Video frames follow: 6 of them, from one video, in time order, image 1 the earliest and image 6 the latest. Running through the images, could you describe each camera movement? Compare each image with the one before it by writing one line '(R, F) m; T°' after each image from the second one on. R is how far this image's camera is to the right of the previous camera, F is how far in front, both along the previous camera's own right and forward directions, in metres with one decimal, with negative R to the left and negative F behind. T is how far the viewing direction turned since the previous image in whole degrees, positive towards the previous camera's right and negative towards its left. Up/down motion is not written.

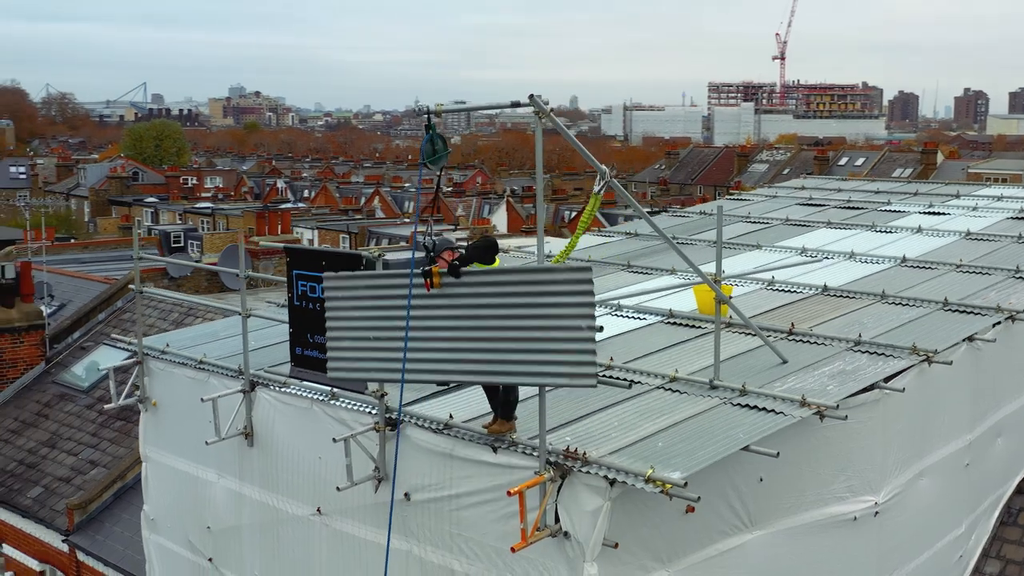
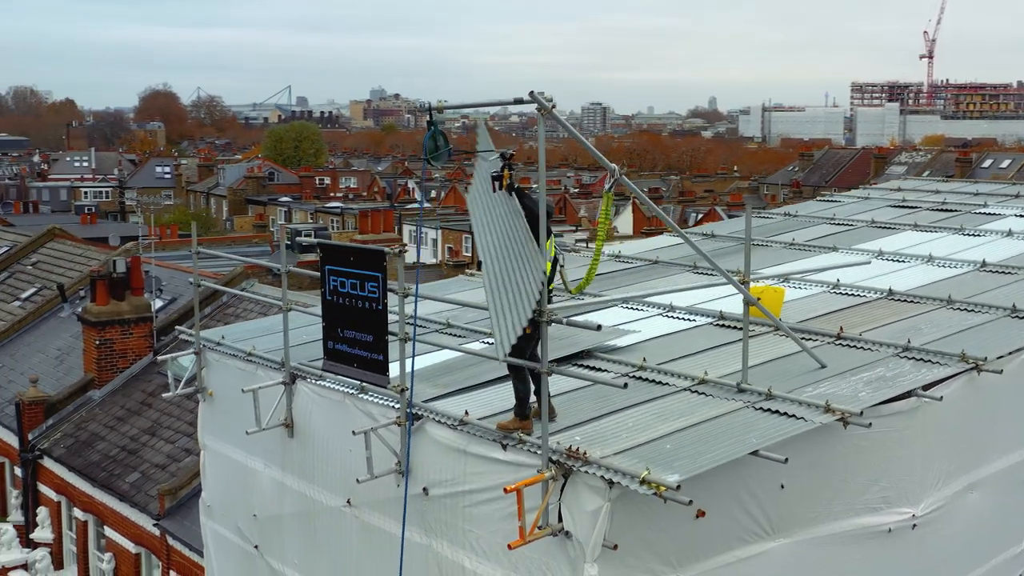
(+0.9, +0.1) m; -7°
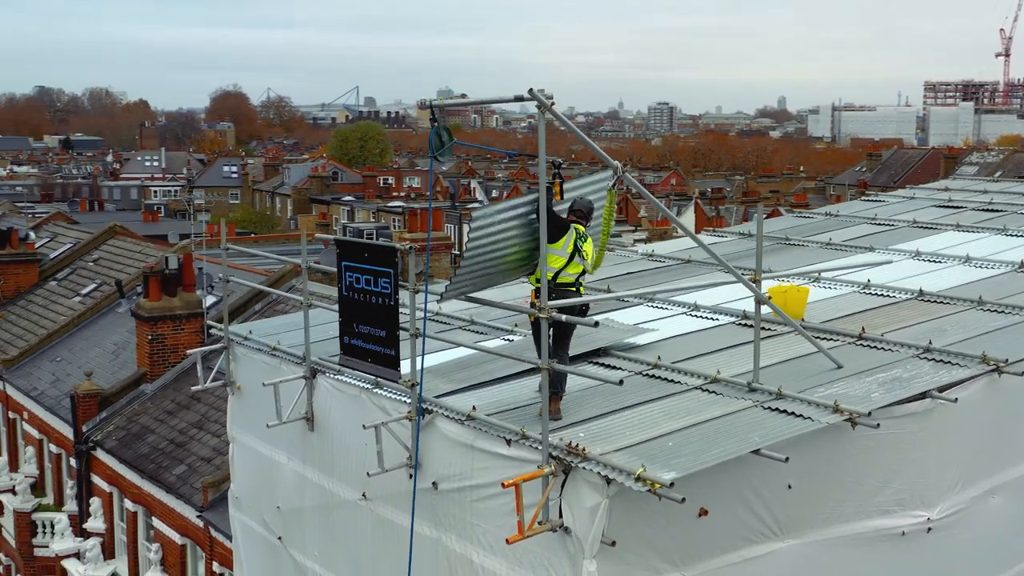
(+0.4, 0.0) m; -3°
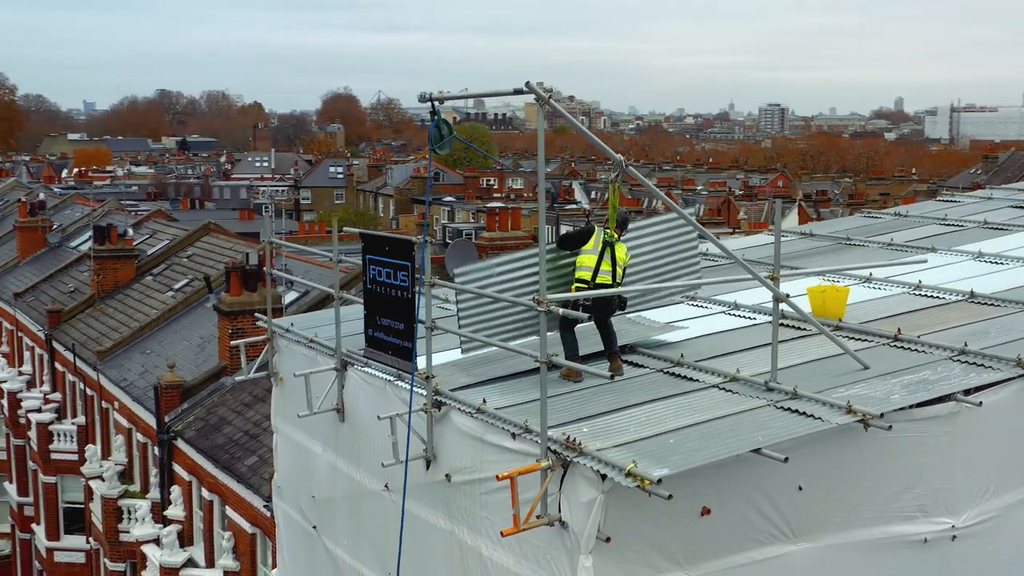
(+0.7, 0.0) m; -5°
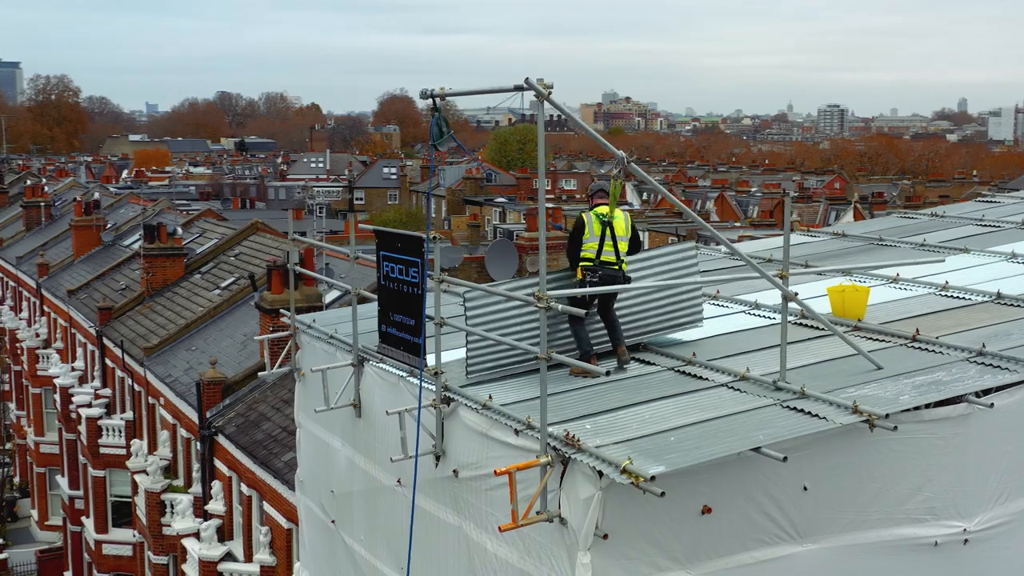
(+0.4, 0.0) m; -3°
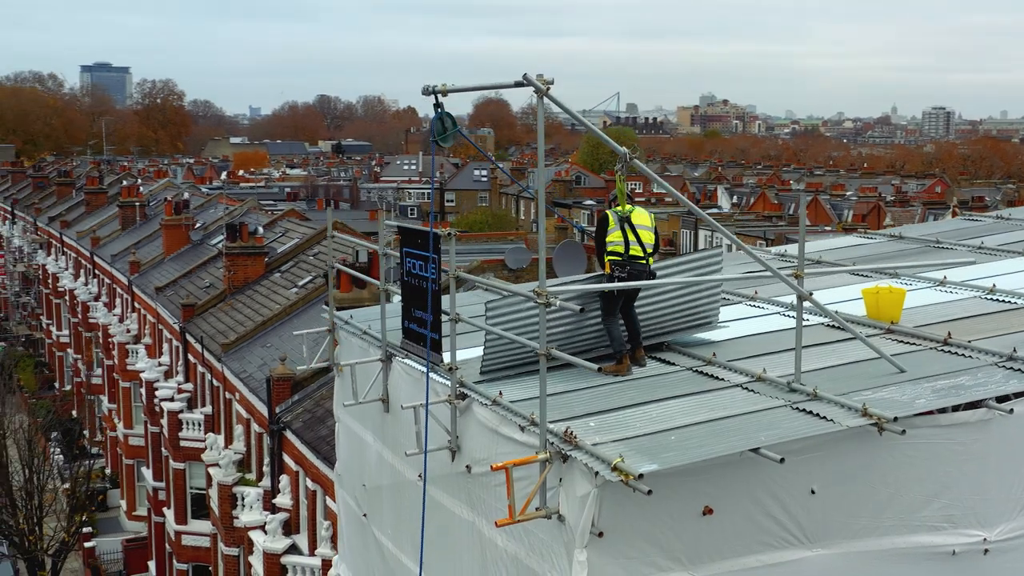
(+0.7, 0.0) m; -5°
